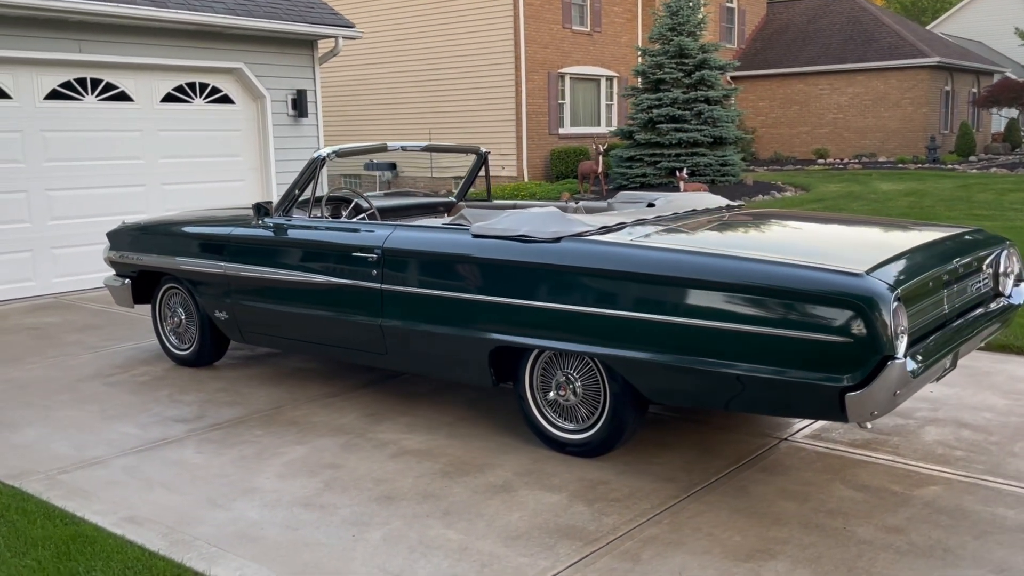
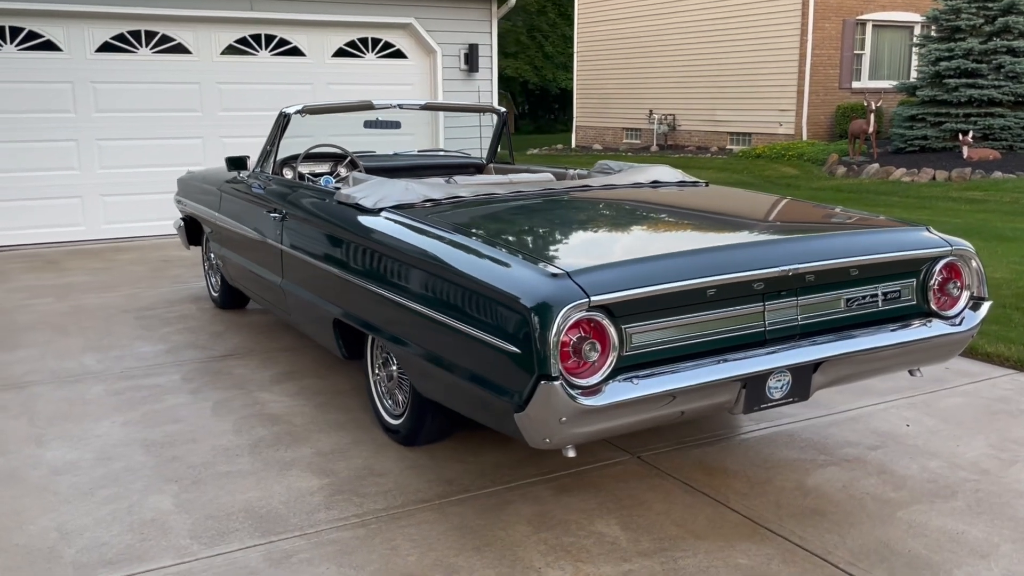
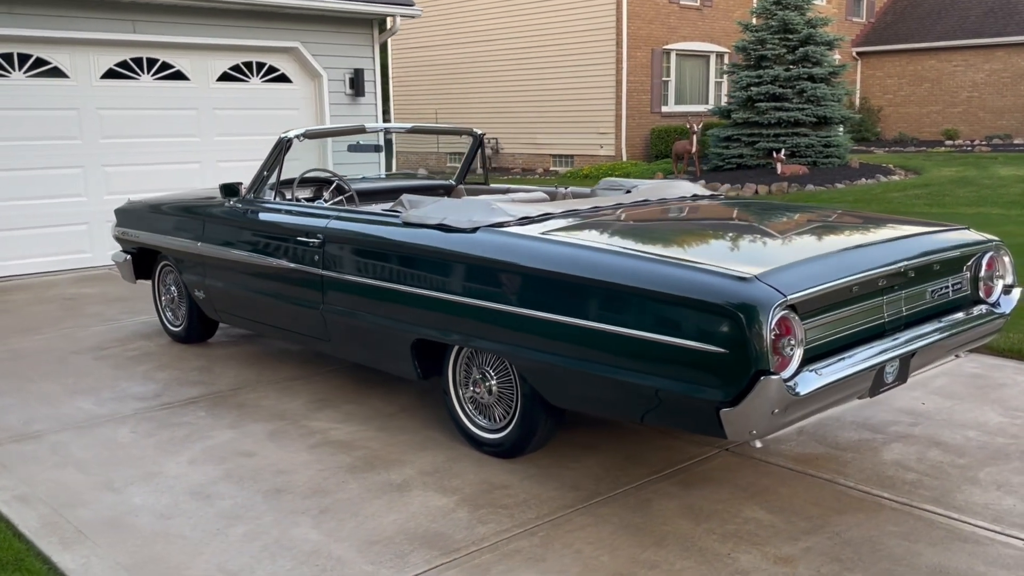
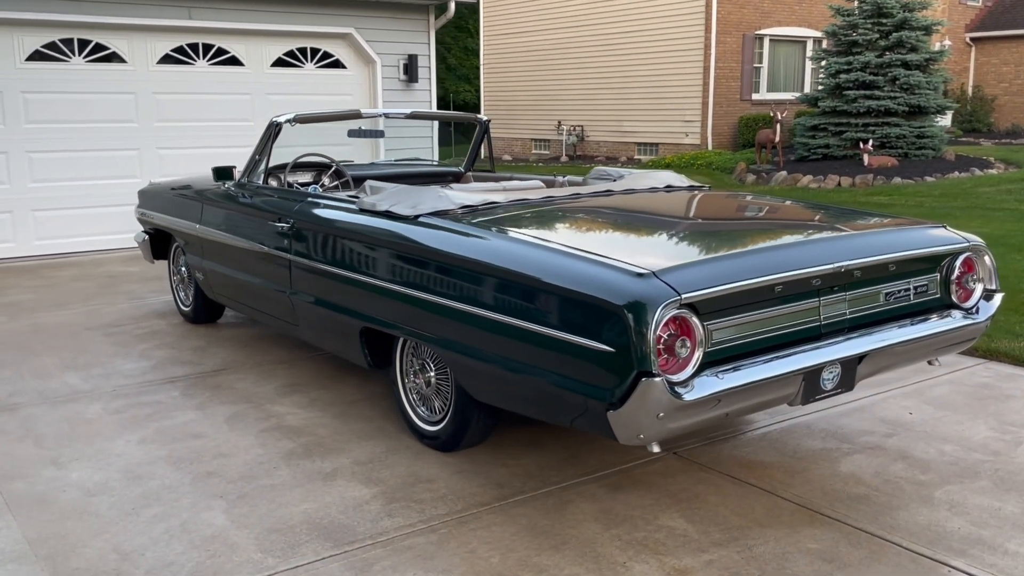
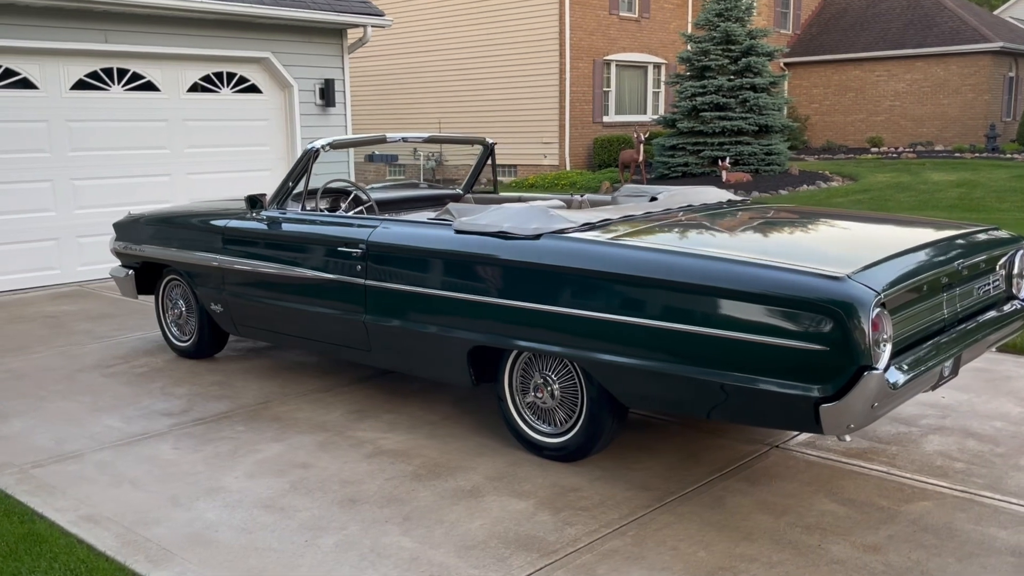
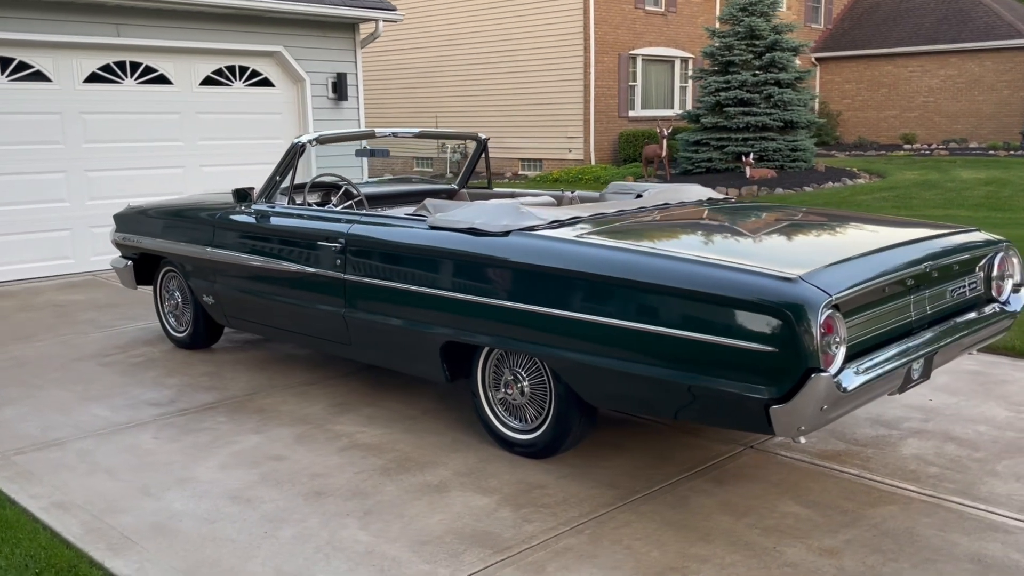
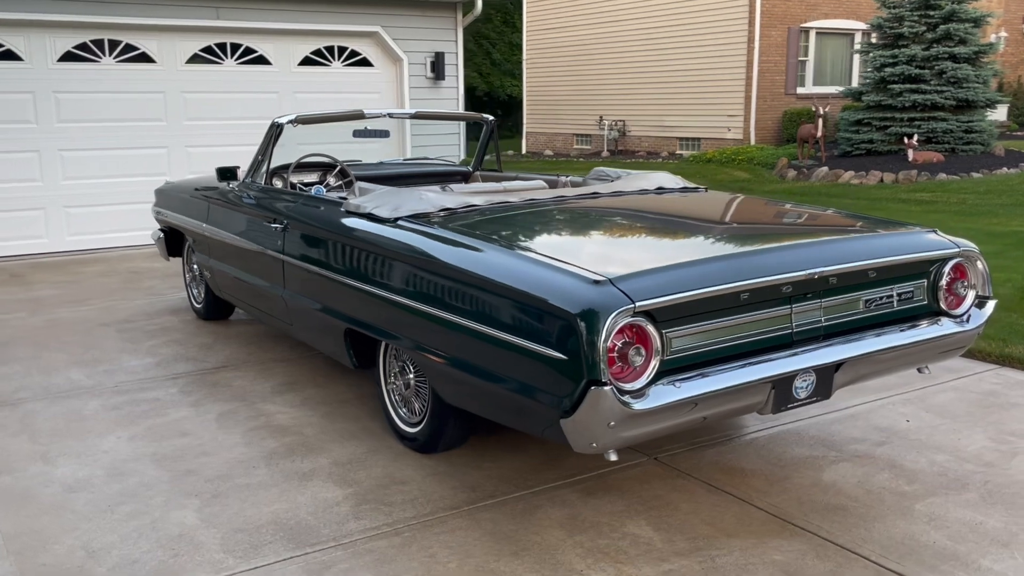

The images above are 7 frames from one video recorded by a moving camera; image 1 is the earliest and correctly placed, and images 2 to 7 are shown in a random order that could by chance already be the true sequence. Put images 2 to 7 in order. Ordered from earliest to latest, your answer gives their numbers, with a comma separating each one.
5, 6, 3, 4, 7, 2
